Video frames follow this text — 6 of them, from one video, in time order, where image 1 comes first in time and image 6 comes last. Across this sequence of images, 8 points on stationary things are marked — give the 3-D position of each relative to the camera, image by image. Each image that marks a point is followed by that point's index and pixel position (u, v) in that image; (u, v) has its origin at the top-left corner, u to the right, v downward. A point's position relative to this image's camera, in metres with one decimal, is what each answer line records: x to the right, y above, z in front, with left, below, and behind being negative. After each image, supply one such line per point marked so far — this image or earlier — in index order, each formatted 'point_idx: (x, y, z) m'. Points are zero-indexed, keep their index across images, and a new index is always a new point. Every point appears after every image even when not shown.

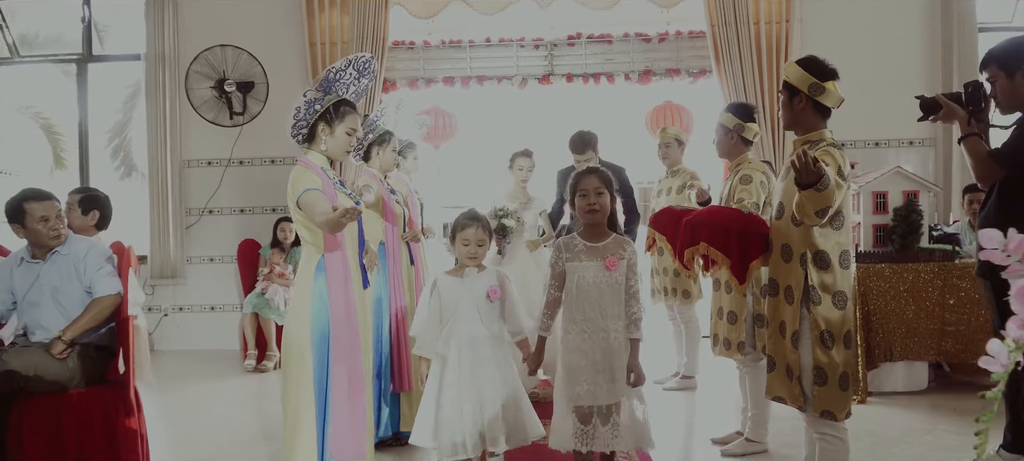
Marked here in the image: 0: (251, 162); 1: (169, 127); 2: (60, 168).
0: (-1.7, +0.5, +5.8) m
1: (-2.2, +0.7, +5.7) m
2: (-3.6, +0.5, +6.4) m
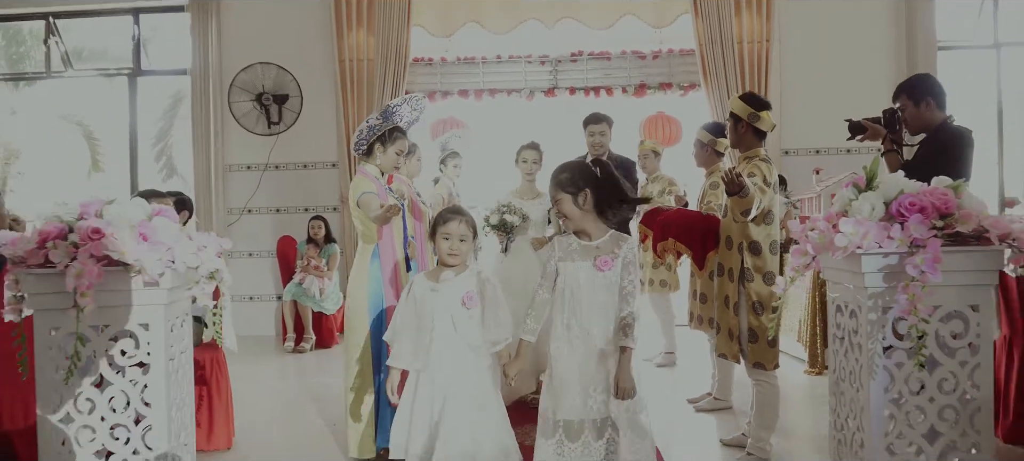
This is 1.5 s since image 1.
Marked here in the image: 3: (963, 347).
0: (-1.7, +0.5, +6.4) m
1: (-2.2, +0.7, +6.4) m
2: (-3.5, +0.5, +7.1) m
3: (+0.7, -0.2, +1.3) m
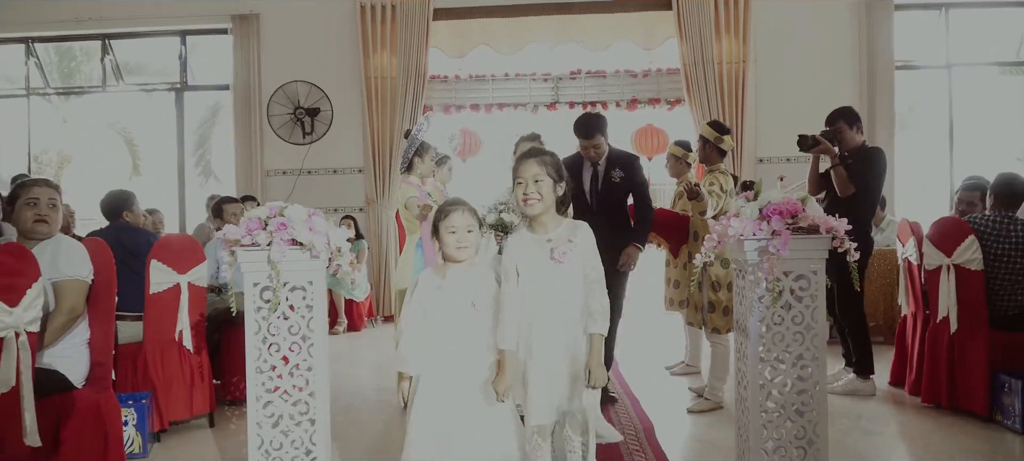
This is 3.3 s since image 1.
0: (-1.6, +0.5, +7.2) m
1: (-2.1, +0.7, +7.2) m
2: (-3.5, +0.5, +7.9) m
3: (+0.7, -0.2, +2.1) m
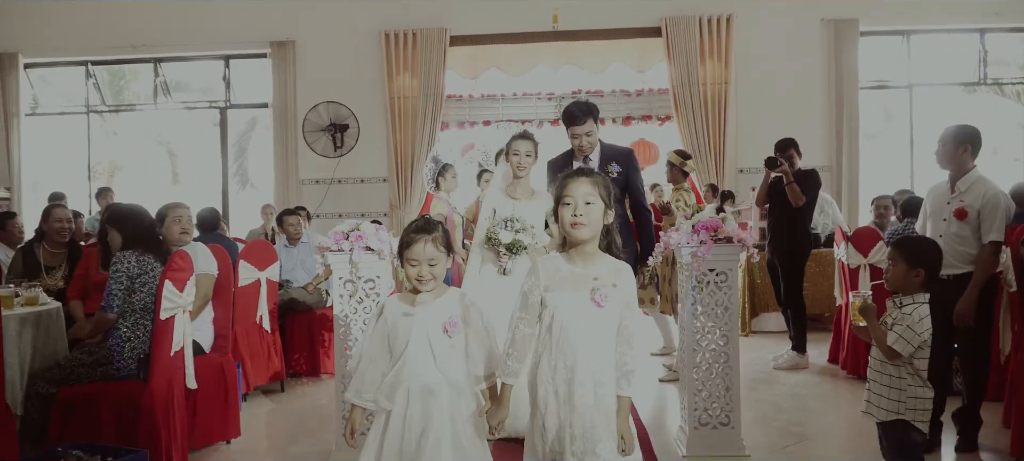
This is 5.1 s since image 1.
0: (-1.5, +0.5, +8.1) m
1: (-2.1, +0.7, +8.1) m
2: (-3.4, +0.5, +8.8) m
3: (+0.7, -0.2, +3.0) m
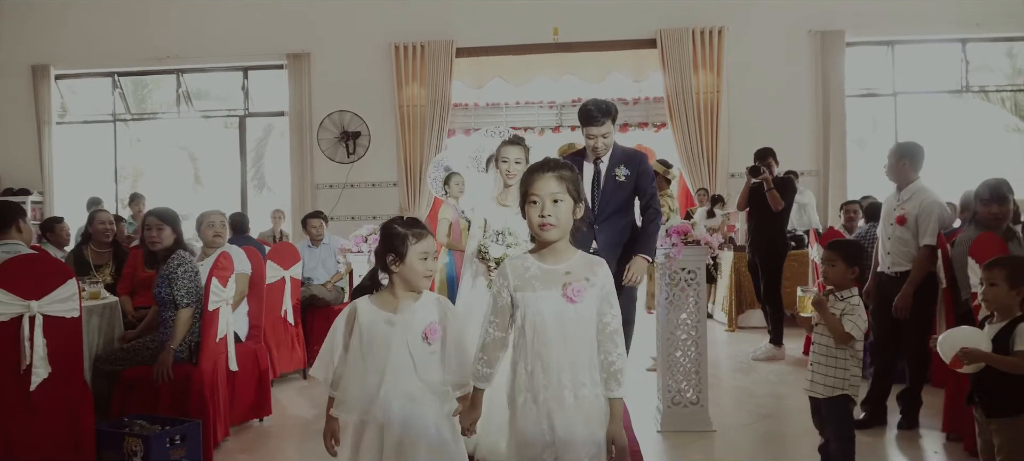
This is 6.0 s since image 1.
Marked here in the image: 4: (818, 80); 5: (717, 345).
0: (-1.5, +0.4, +8.5) m
1: (-2.0, +0.7, +8.5) m
2: (-3.3, +0.5, +9.3) m
3: (+0.7, -0.2, +3.4) m
4: (+2.9, +1.4, +8.2) m
5: (+1.4, -0.8, +6.0) m
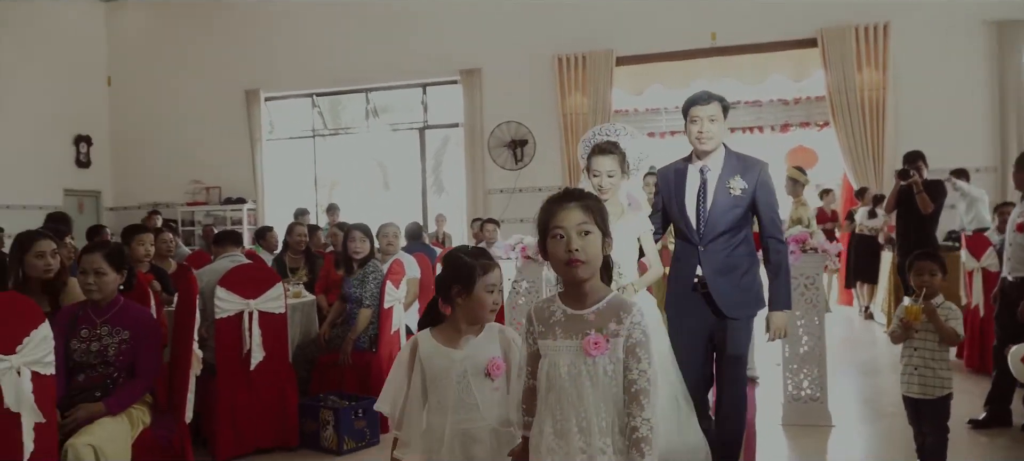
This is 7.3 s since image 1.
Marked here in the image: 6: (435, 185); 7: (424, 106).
0: (+0.2, +0.4, +9.1) m
1: (-0.4, +0.7, +9.2) m
2: (-1.5, +0.4, +10.2) m
3: (+1.3, -0.2, +3.7) m
4: (+4.4, +1.4, +7.9) m
5: (+2.5, -0.8, +6.0) m
6: (-0.9, +0.5, +10.0) m
7: (-1.0, +1.4, +9.9) m
